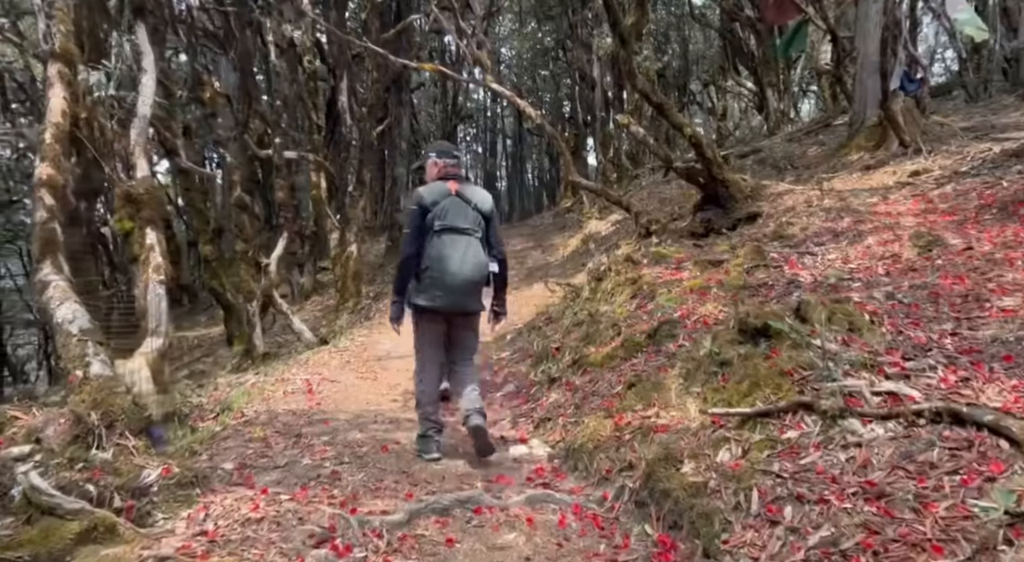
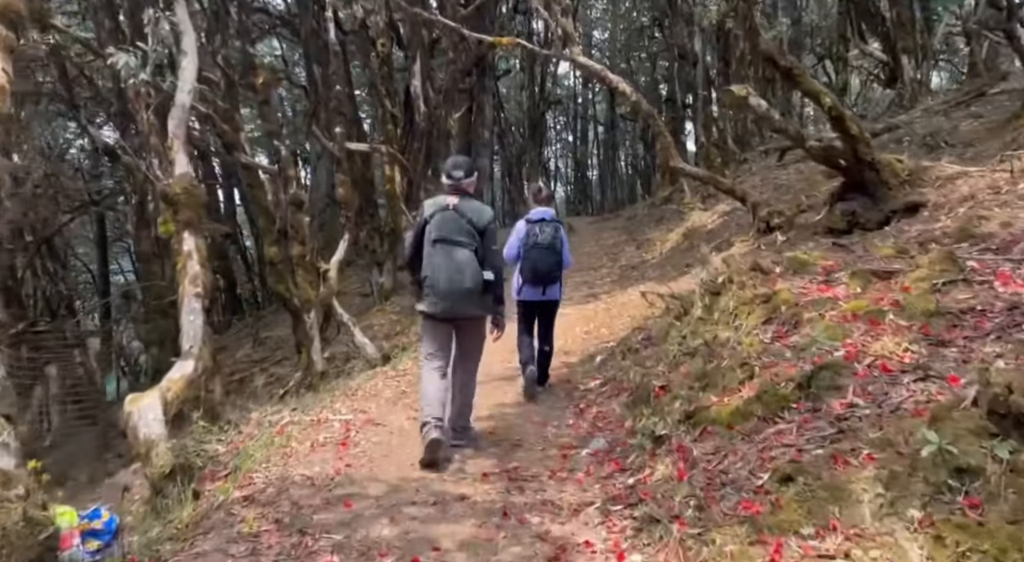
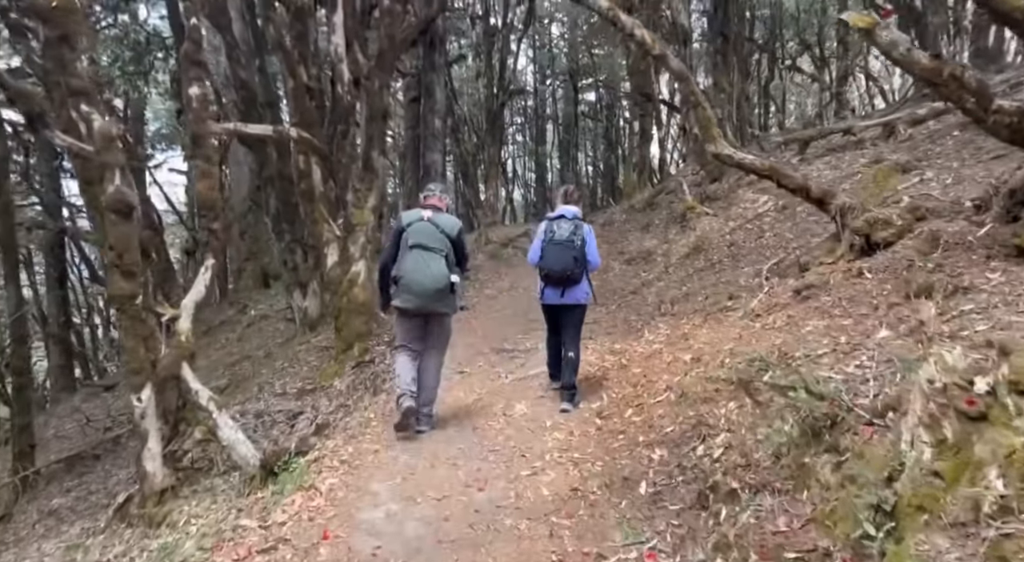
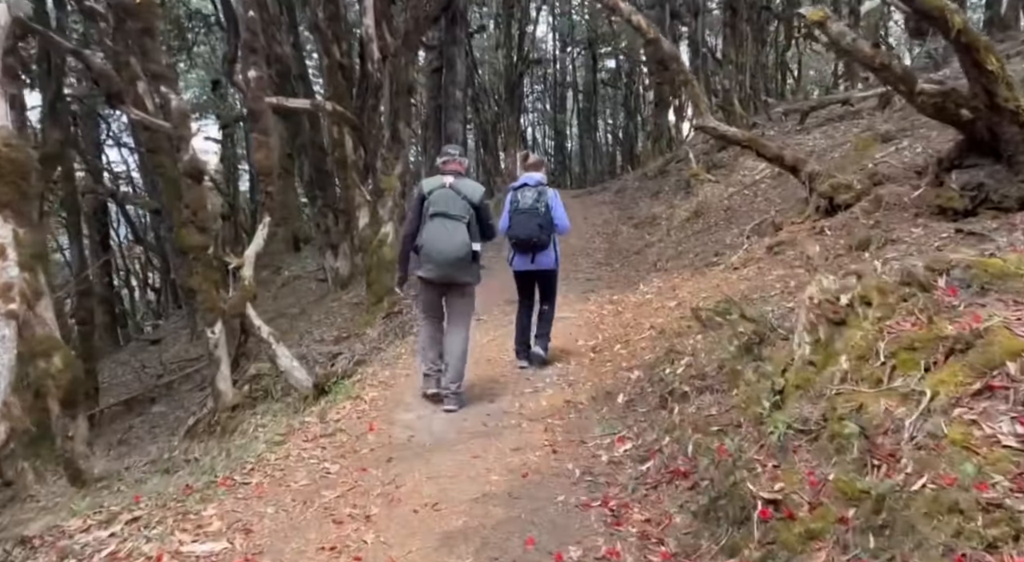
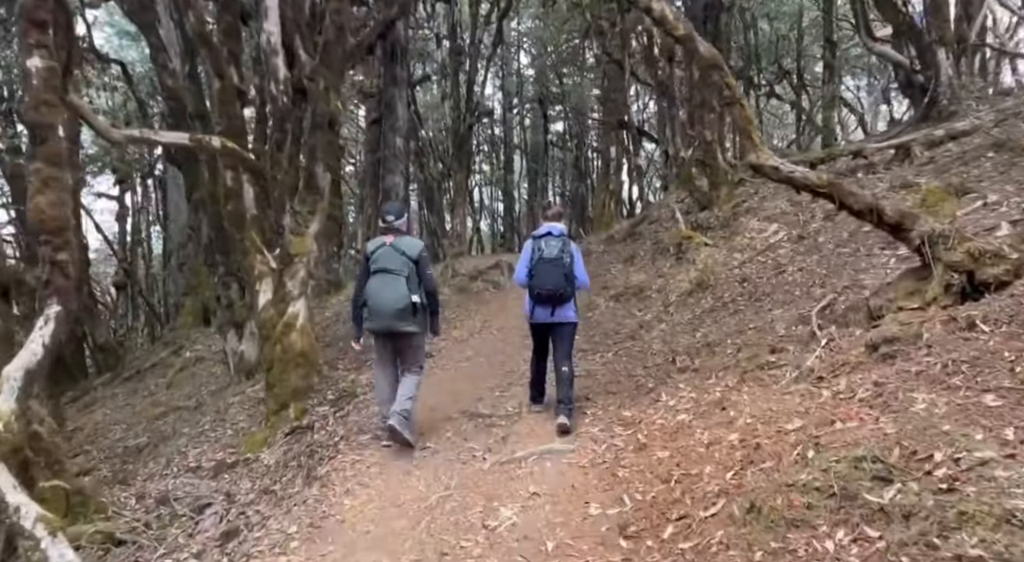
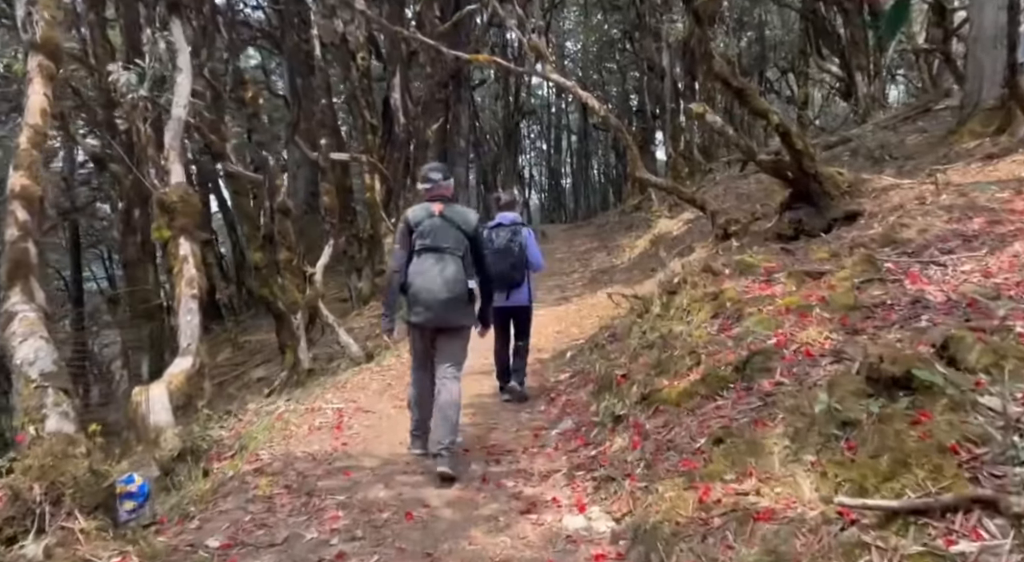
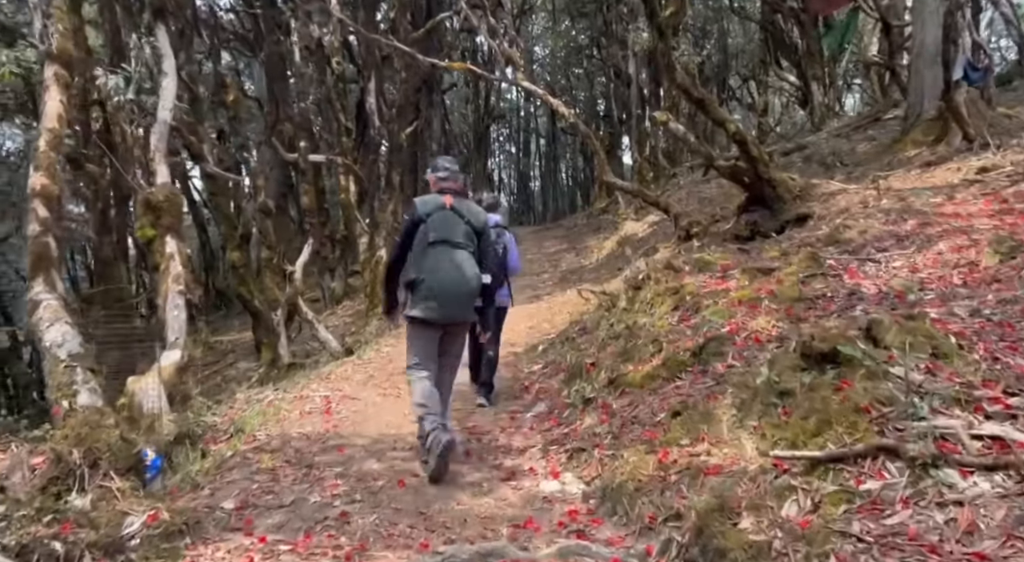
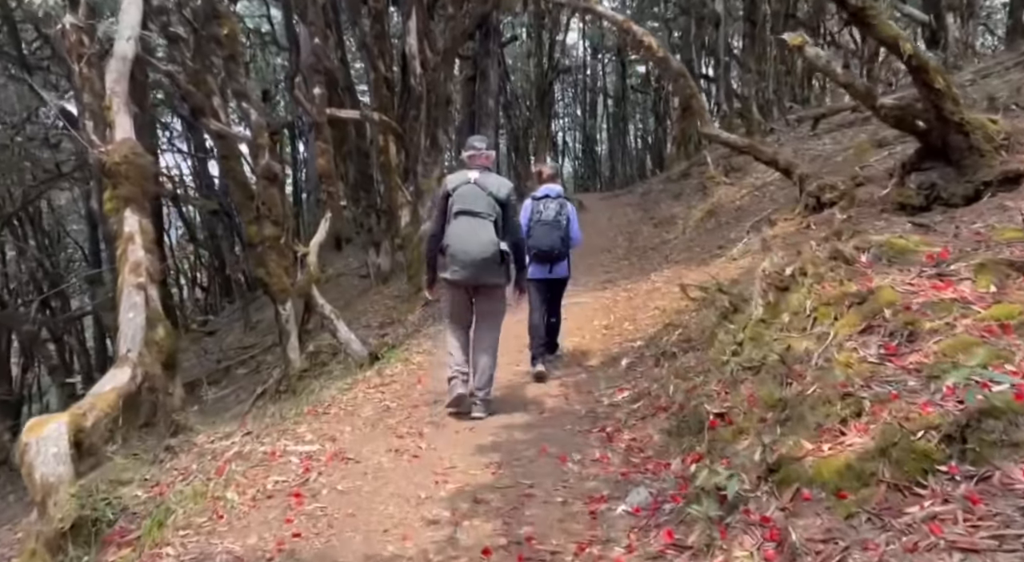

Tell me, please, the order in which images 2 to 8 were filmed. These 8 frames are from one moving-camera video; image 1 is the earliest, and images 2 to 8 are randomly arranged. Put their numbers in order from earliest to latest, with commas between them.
7, 6, 2, 8, 4, 3, 5
